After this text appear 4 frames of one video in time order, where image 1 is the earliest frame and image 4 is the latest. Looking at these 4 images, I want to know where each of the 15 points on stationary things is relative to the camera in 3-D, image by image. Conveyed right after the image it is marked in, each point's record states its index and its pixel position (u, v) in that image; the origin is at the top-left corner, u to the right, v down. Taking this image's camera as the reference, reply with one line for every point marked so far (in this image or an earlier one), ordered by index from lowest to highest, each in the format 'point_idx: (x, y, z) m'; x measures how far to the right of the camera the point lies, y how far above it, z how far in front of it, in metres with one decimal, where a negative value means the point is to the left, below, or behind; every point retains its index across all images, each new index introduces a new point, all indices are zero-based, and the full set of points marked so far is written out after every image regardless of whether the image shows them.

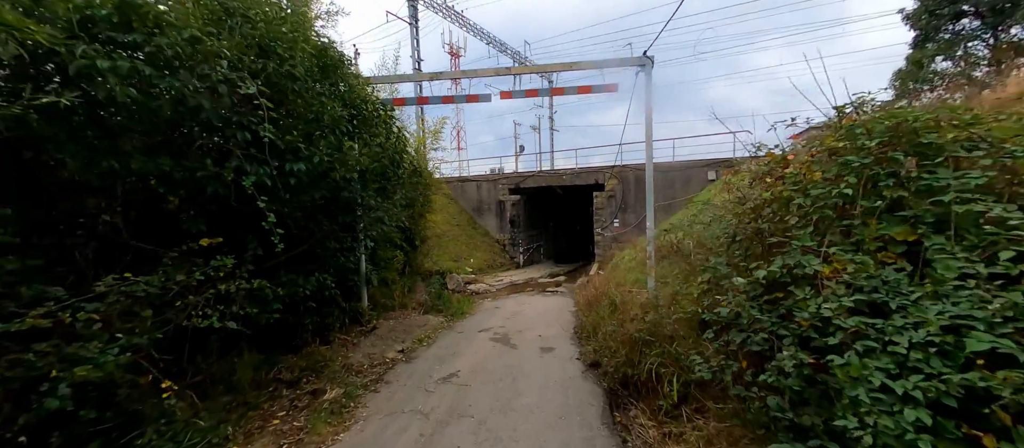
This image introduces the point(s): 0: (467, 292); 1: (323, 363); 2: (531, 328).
0: (-1.5, -2.2, +13.1) m
1: (-2.0, -1.5, +4.2) m
2: (+0.3, -1.7, +6.7) m
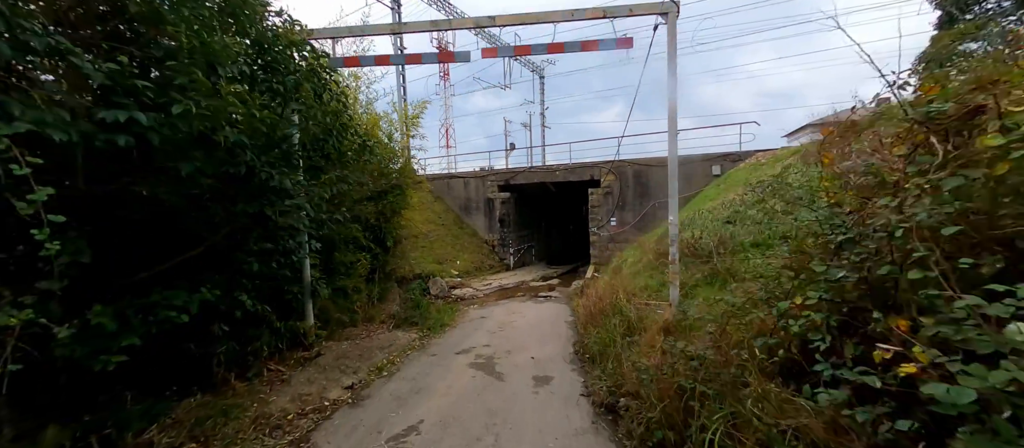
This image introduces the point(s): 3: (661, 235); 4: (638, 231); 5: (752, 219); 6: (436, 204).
0: (-1.8, -2.2, +11.8) m
1: (-2.1, -1.4, +3.0) m
2: (+0.1, -1.7, +5.5) m
3: (+3.2, -0.2, +8.7) m
4: (+4.6, -0.3, +14.6) m
5: (+3.9, +0.1, +6.5) m
6: (-3.6, +0.9, +18.7) m
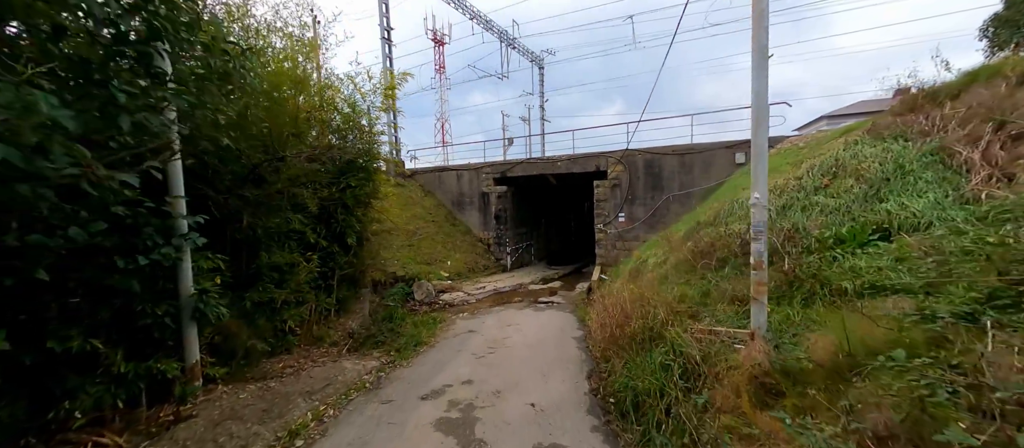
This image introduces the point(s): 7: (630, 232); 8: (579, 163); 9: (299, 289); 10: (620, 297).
0: (-1.9, -2.1, +10.3) m
1: (-2.2, -1.3, +1.4) m
2: (0.0, -1.6, +3.9) m
3: (+3.1, -0.1, +7.1) m
4: (+4.5, -0.1, +13.0) m
5: (+3.8, +0.2, +4.9) m
6: (-3.7, +1.0, +17.1) m
7: (+3.9, -0.3, +13.3) m
8: (+2.4, +2.2, +14.1) m
9: (-2.5, -0.7, +4.6) m
10: (+1.6, -1.0, +5.8) m
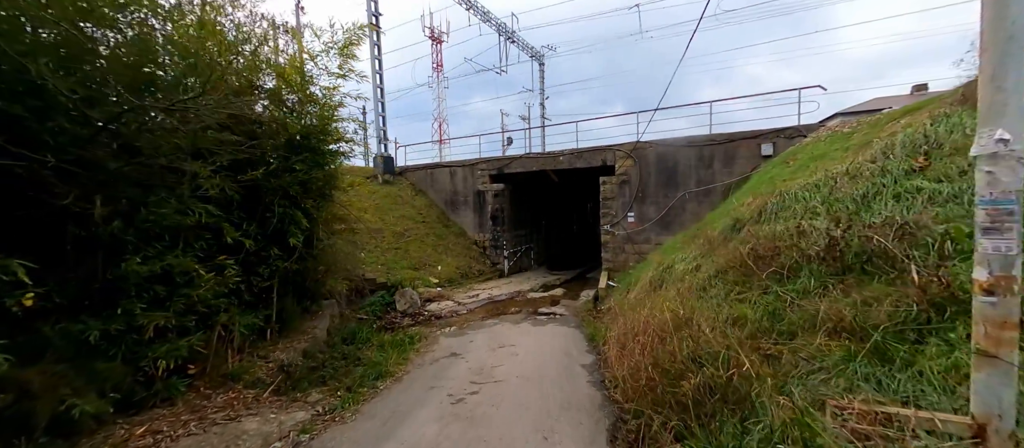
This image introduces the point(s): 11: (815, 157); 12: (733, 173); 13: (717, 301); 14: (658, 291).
0: (-2.0, -2.1, +8.9) m
1: (-2.3, -1.2, 0.0) m
2: (-0.1, -1.5, +2.5) m
3: (+3.0, -0.1, +5.7) m
4: (+4.4, -0.2, +11.6) m
5: (+3.7, +0.3, +3.5) m
6: (-3.8, +1.0, +15.7) m
7: (+3.8, -0.3, +11.9) m
8: (+2.3, +2.1, +12.8) m
9: (-2.6, -0.7, +3.2) m
10: (+1.5, -1.0, +4.4) m
11: (+5.4, +1.2, +7.1) m
12: (+5.9, +1.4, +10.7) m
13: (+2.0, -0.7, +3.8) m
14: (+2.0, -0.9, +5.4) m
